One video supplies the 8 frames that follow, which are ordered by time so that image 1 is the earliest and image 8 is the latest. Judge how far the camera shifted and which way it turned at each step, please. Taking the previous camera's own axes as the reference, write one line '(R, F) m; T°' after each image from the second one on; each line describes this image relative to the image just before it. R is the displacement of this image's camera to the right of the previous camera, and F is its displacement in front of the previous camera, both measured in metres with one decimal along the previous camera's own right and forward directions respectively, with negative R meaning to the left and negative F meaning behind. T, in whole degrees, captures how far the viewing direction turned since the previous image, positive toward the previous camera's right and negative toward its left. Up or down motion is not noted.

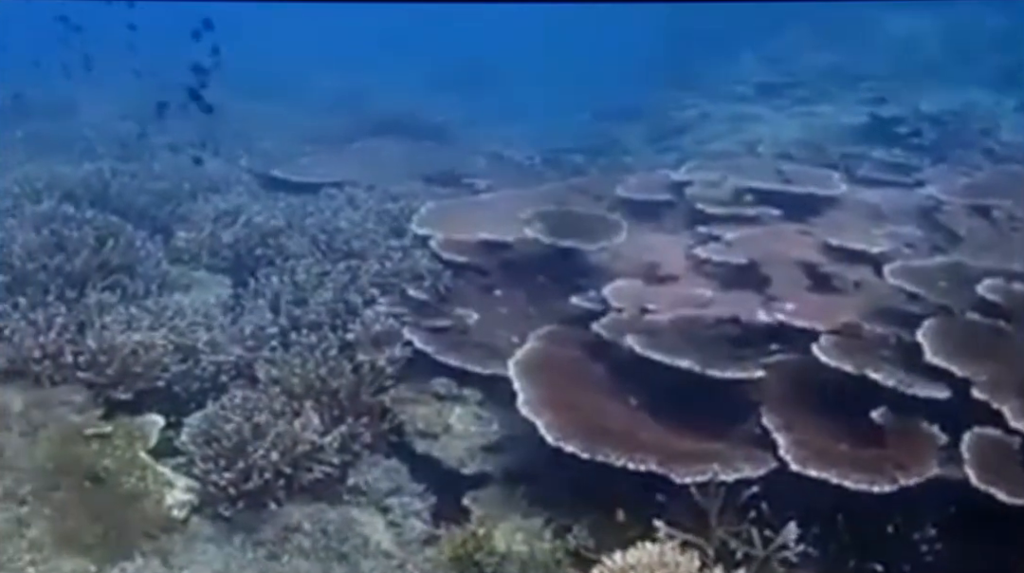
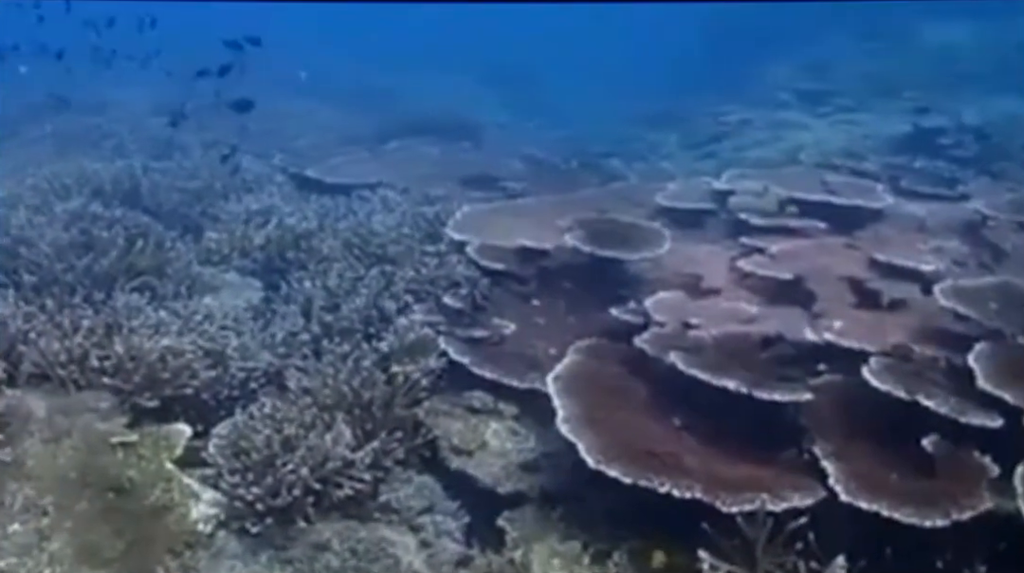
(-0.1, +0.3) m; -2°
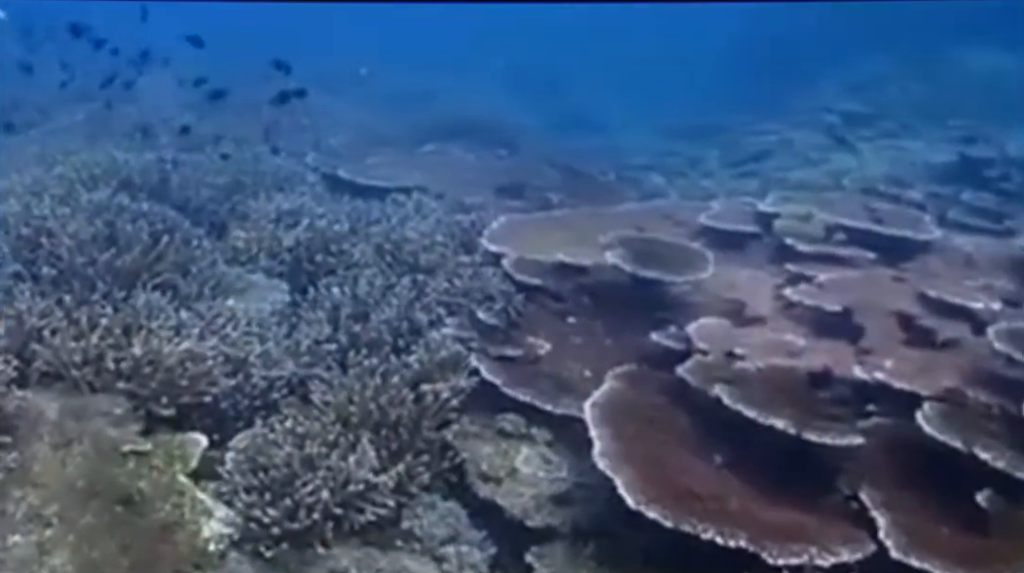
(-0.1, +0.3) m; -1°
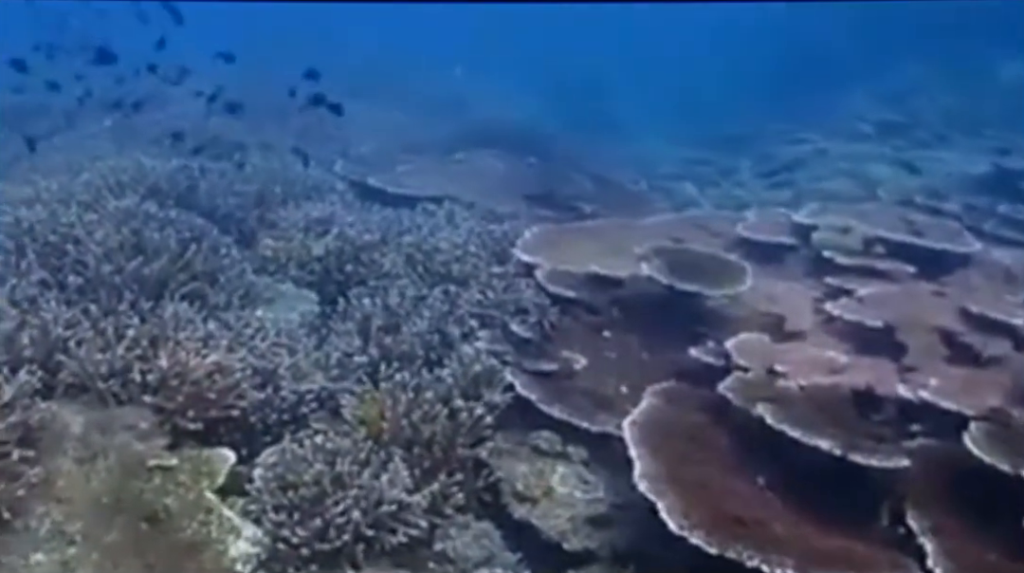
(-0.1, +0.2) m; -1°
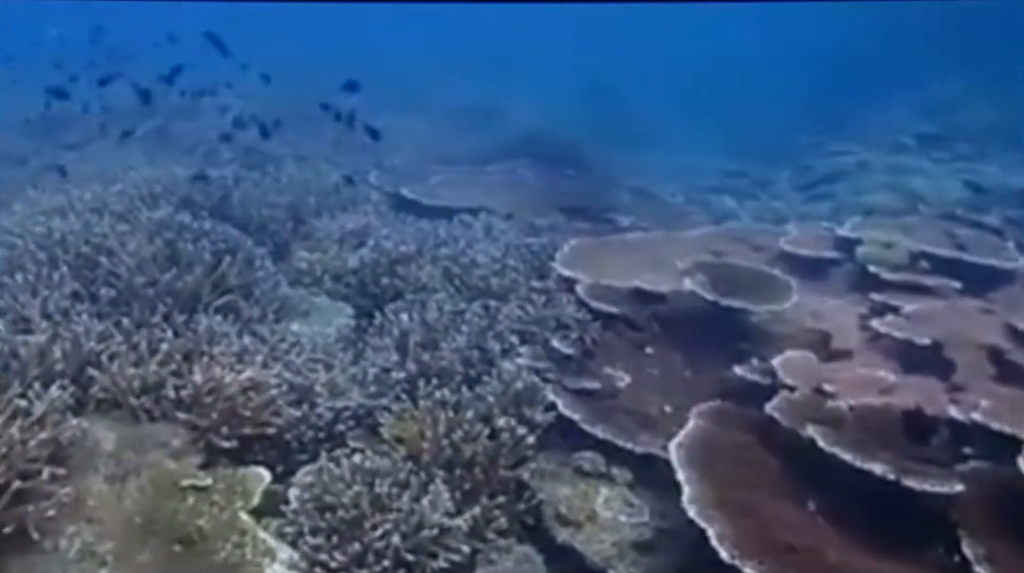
(-0.1, +0.2) m; -1°
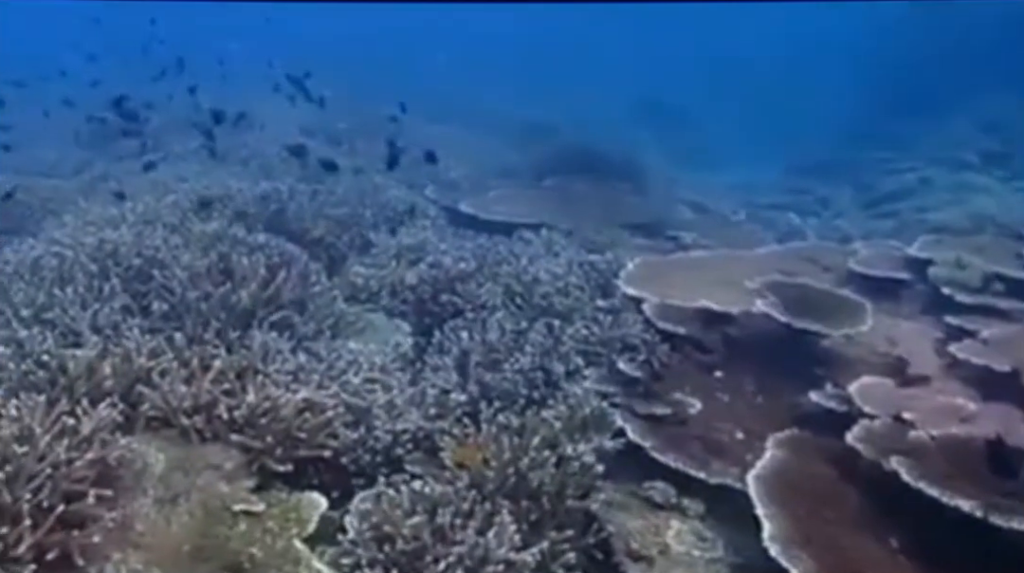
(-0.1, +0.3) m; -3°
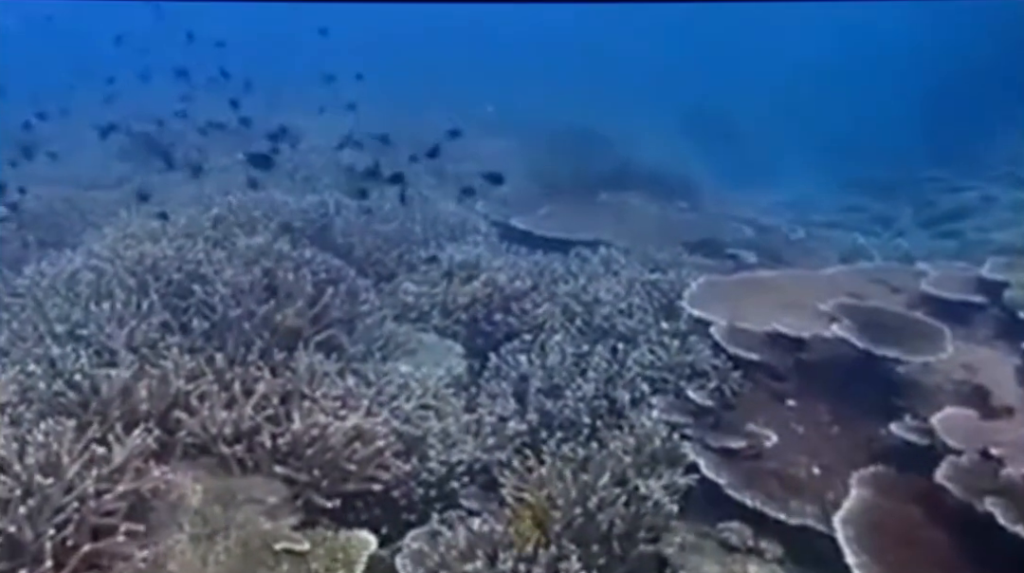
(-0.1, +0.4) m; -2°
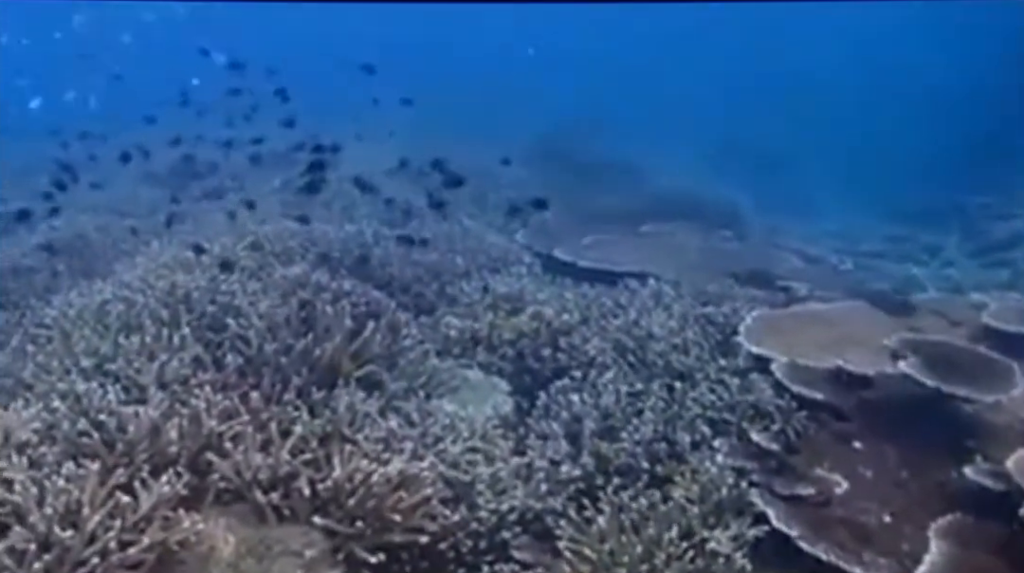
(-0.1, +0.3) m; -2°
